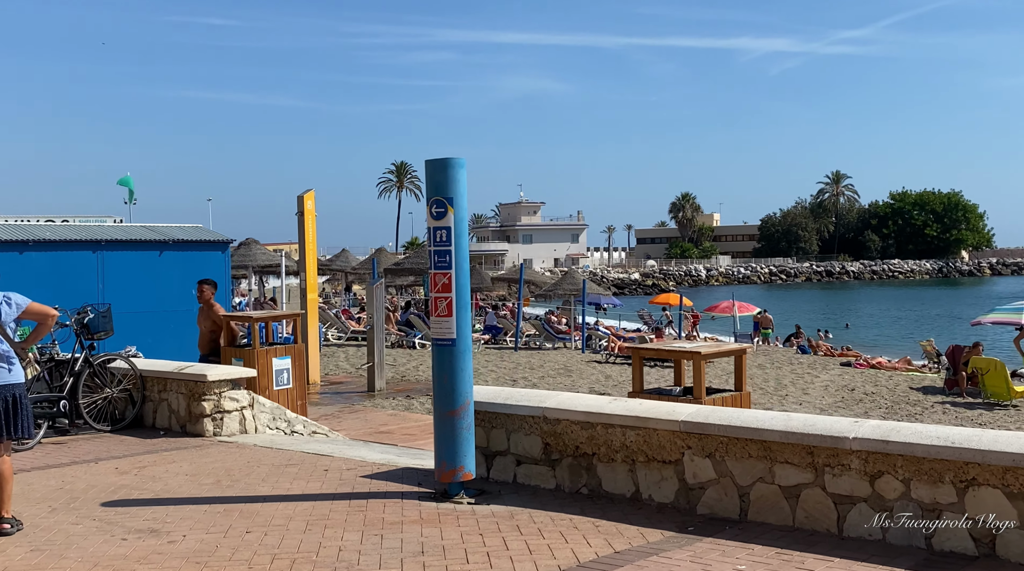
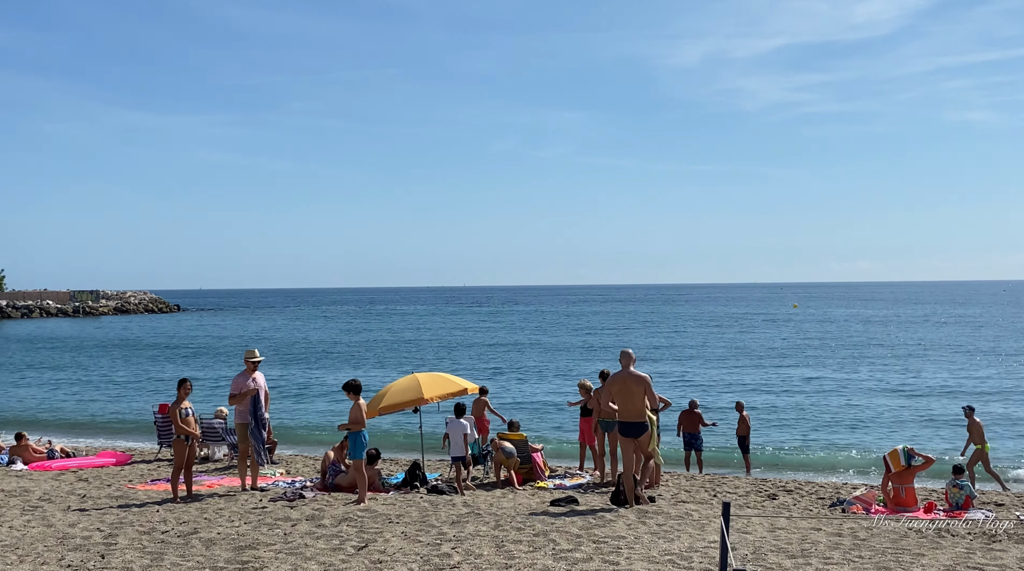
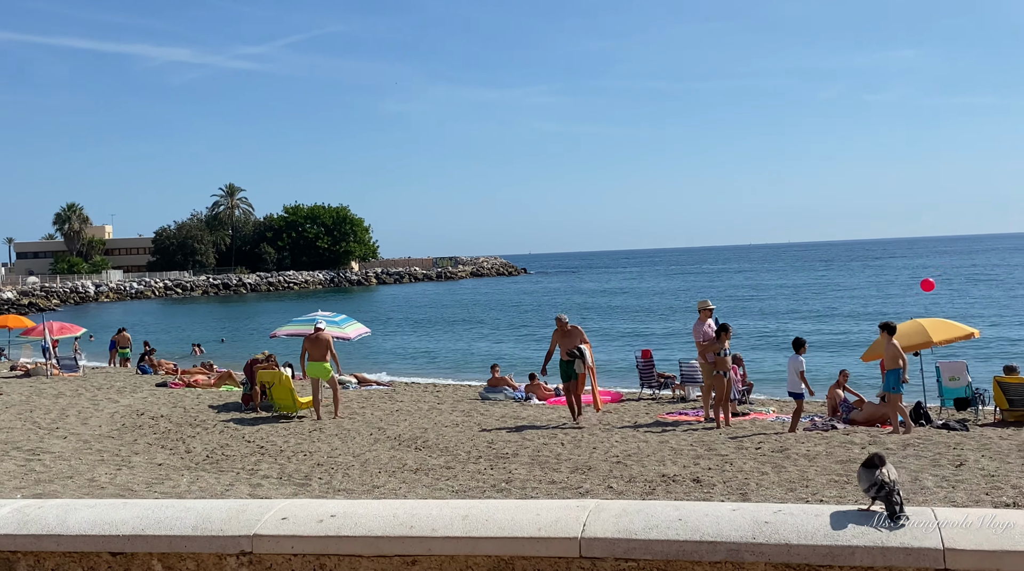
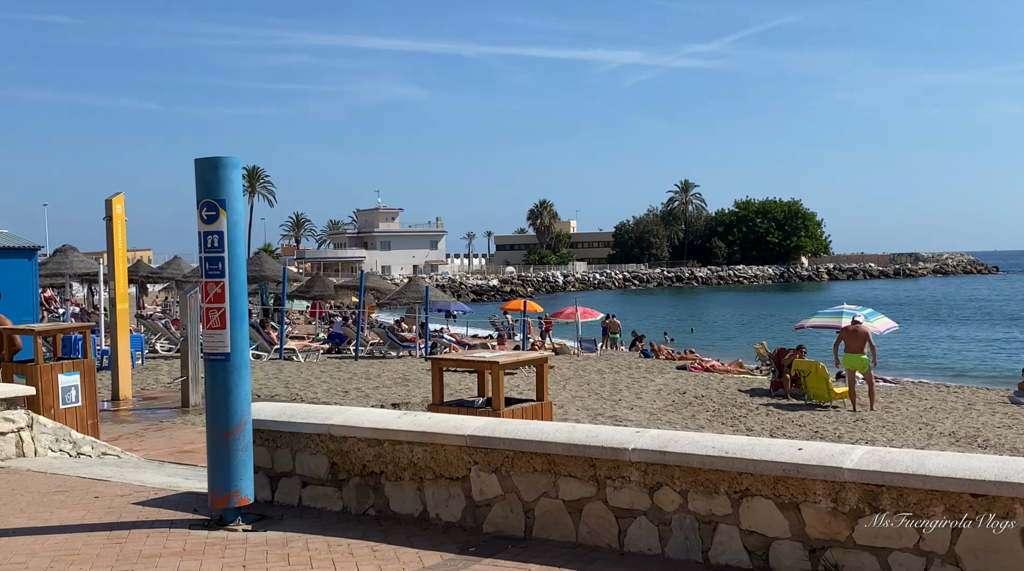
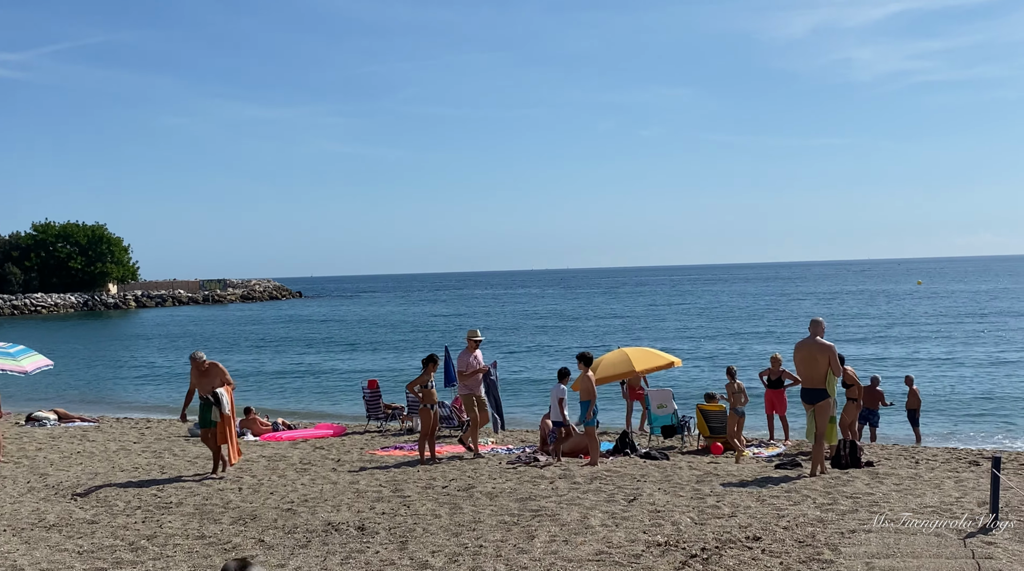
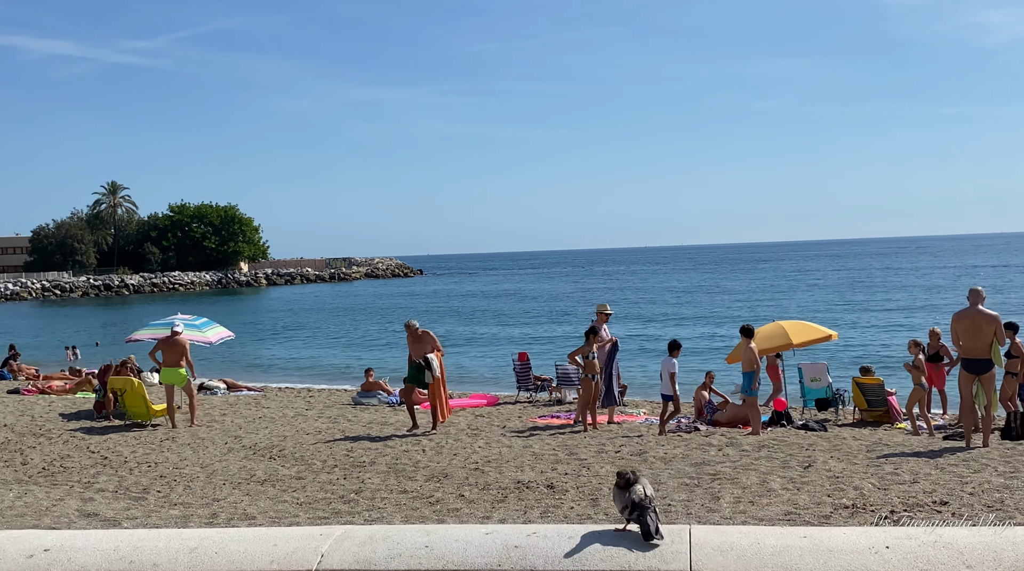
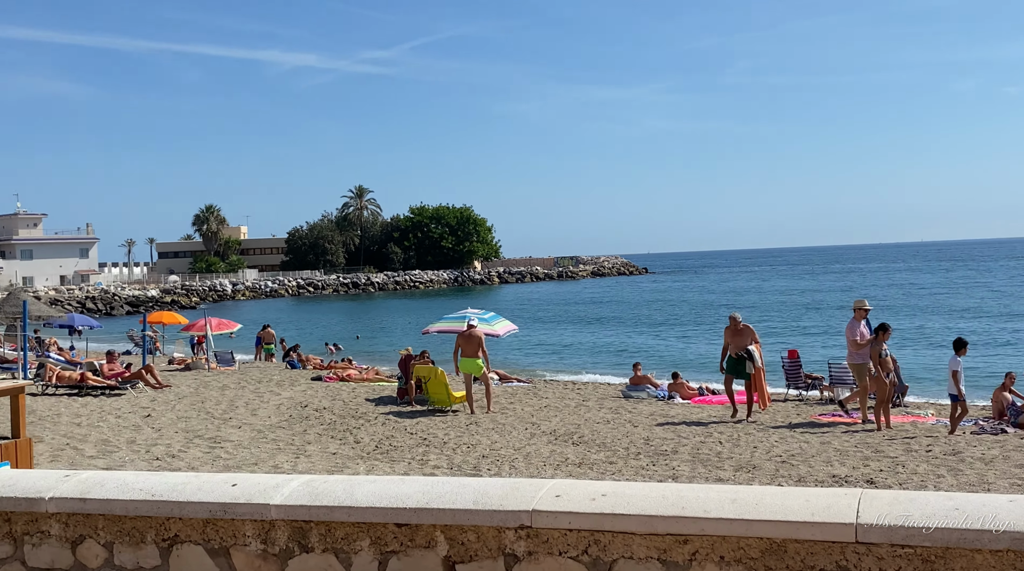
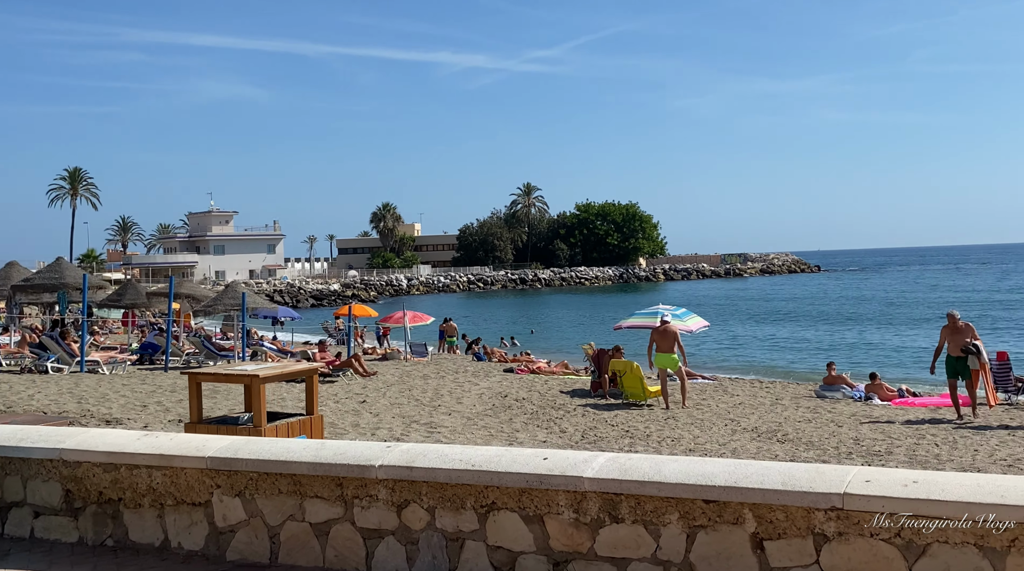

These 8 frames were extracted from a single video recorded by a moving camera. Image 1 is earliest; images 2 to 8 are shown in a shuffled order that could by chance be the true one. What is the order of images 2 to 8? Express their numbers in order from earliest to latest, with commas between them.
4, 8, 7, 3, 6, 5, 2
